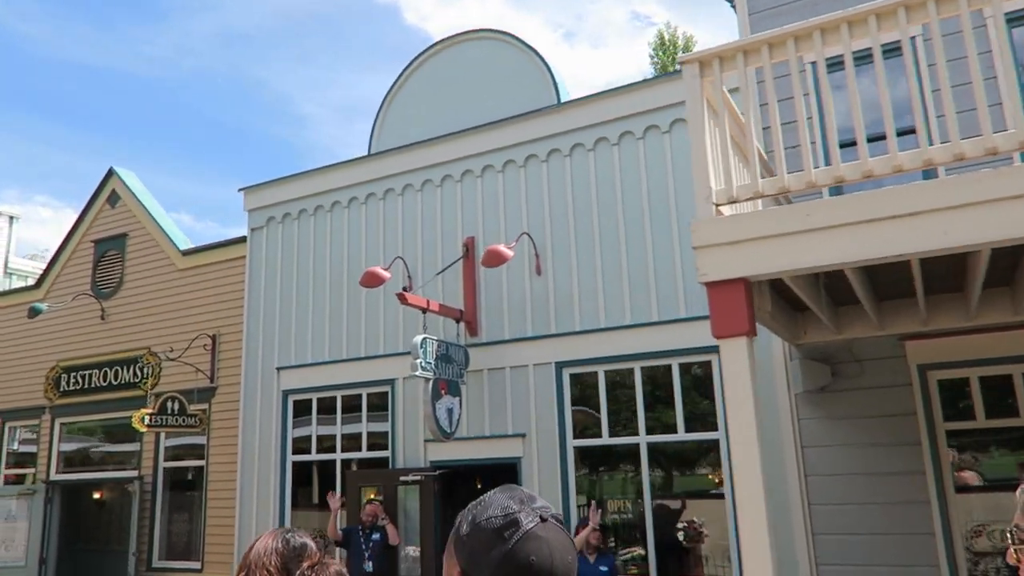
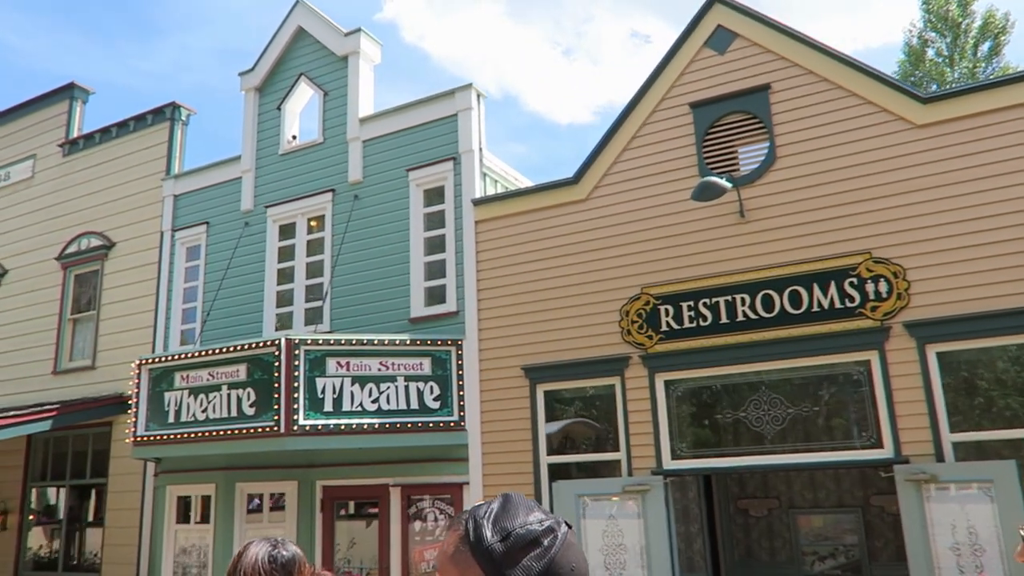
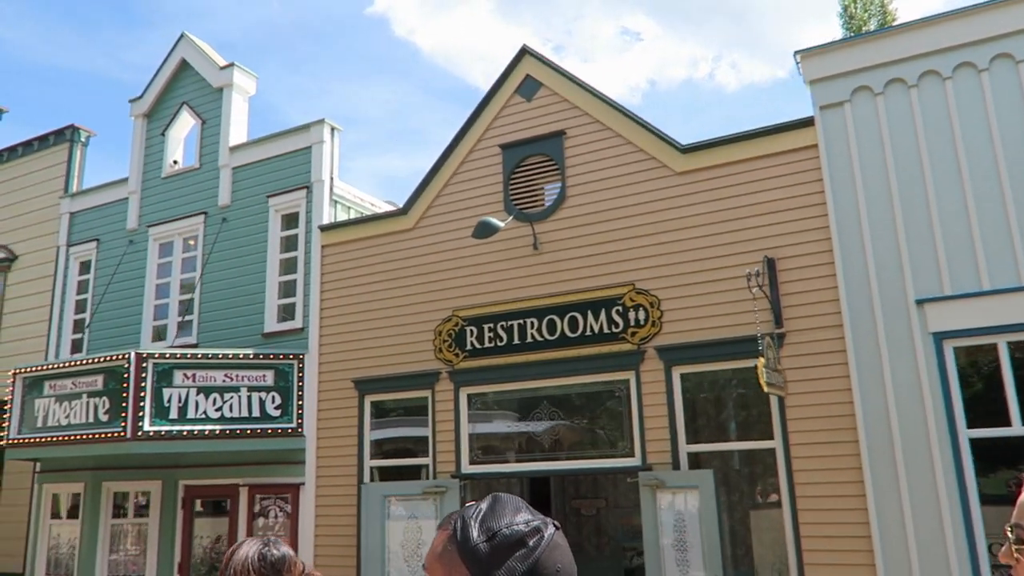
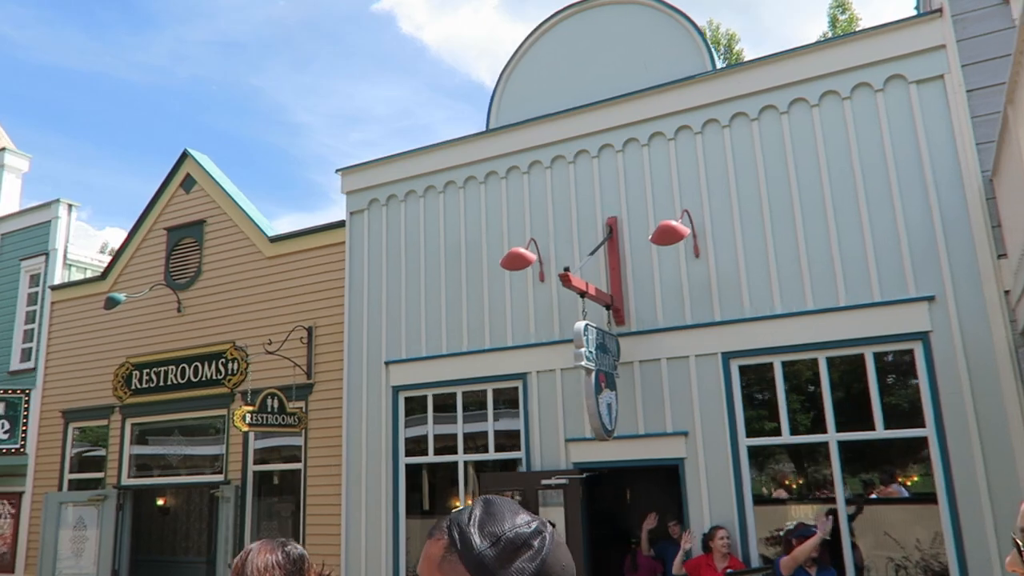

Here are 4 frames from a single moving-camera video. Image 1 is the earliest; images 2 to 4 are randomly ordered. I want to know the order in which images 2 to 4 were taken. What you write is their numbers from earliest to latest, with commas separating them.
4, 3, 2
